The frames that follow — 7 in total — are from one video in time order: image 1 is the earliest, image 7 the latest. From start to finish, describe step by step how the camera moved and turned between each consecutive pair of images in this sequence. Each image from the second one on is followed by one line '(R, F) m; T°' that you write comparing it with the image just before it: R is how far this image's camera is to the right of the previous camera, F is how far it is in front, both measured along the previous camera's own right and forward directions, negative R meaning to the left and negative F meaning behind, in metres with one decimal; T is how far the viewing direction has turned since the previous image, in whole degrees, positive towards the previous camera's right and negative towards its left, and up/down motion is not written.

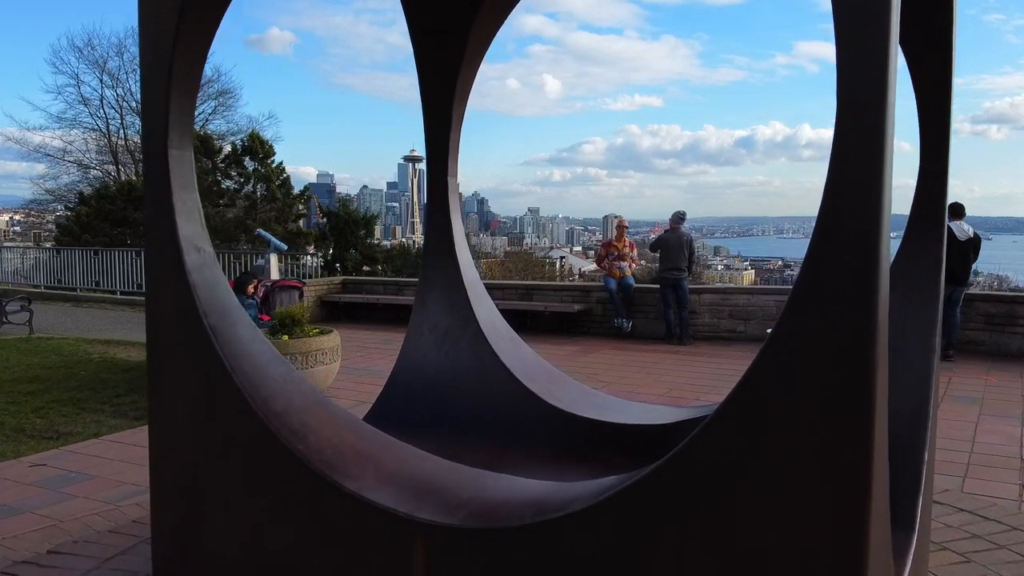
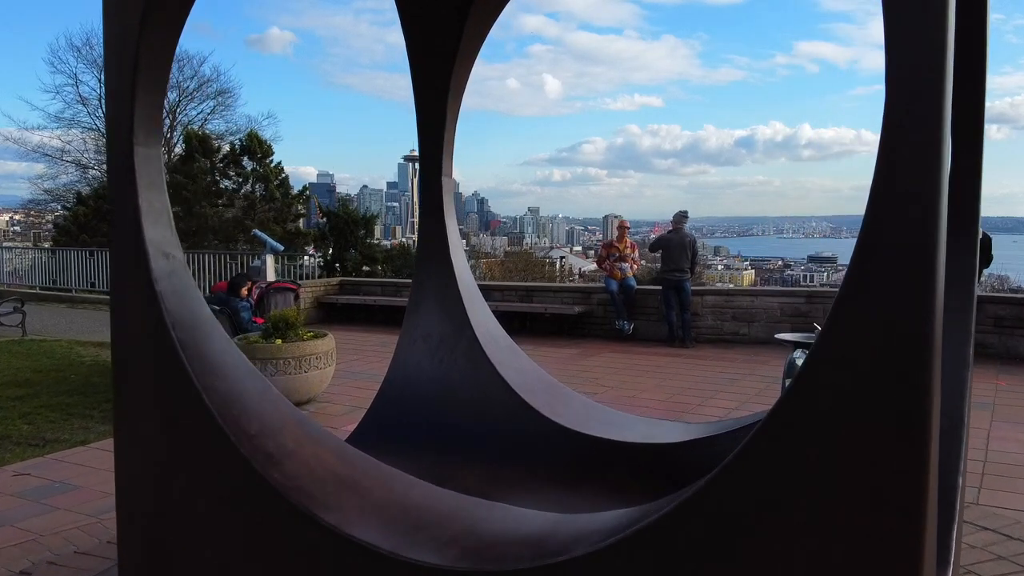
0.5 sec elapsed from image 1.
(0.0, +0.2) m; 0°
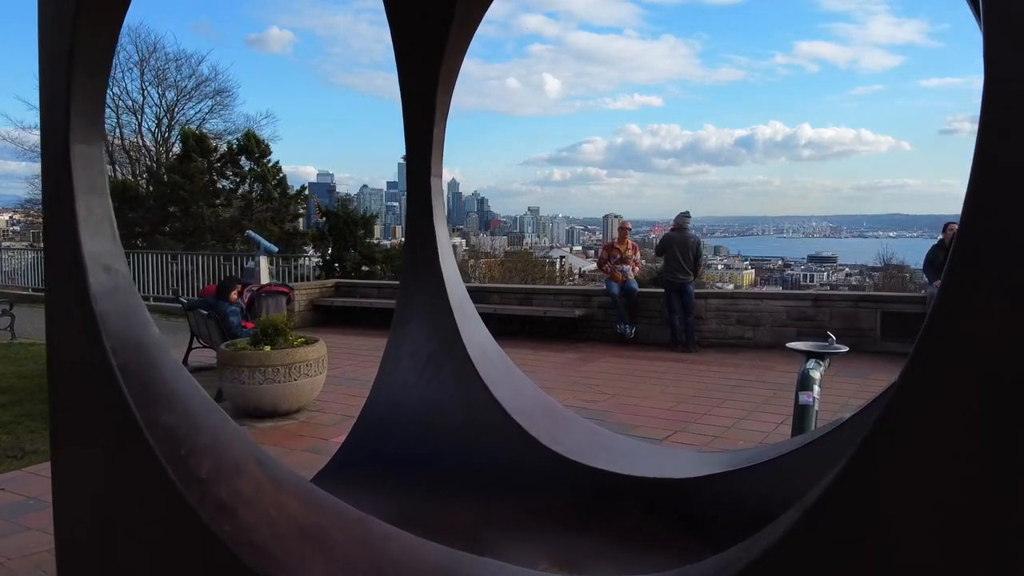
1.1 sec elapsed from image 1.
(0.0, +0.2) m; 0°
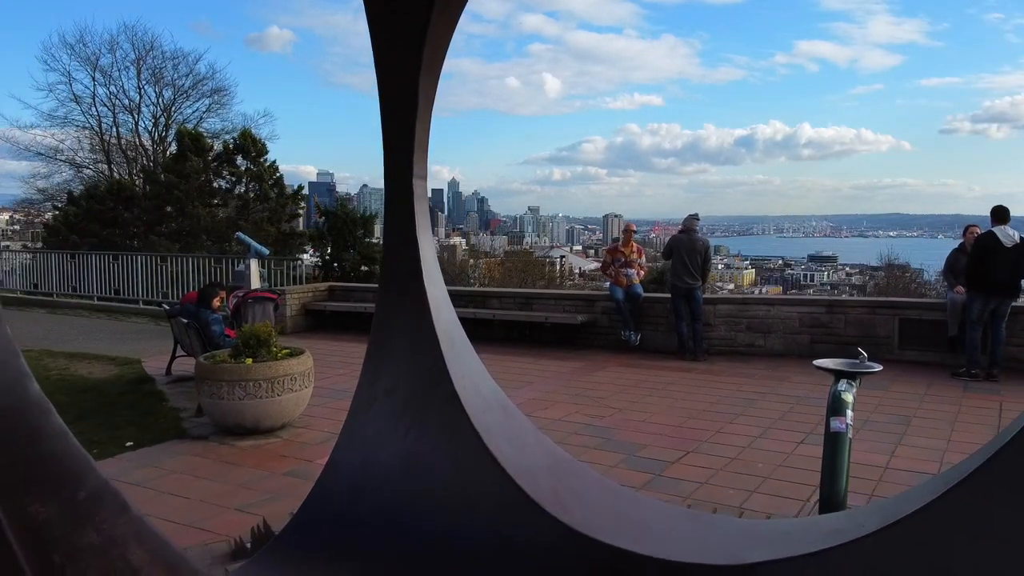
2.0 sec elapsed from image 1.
(0.0, +0.4) m; 0°
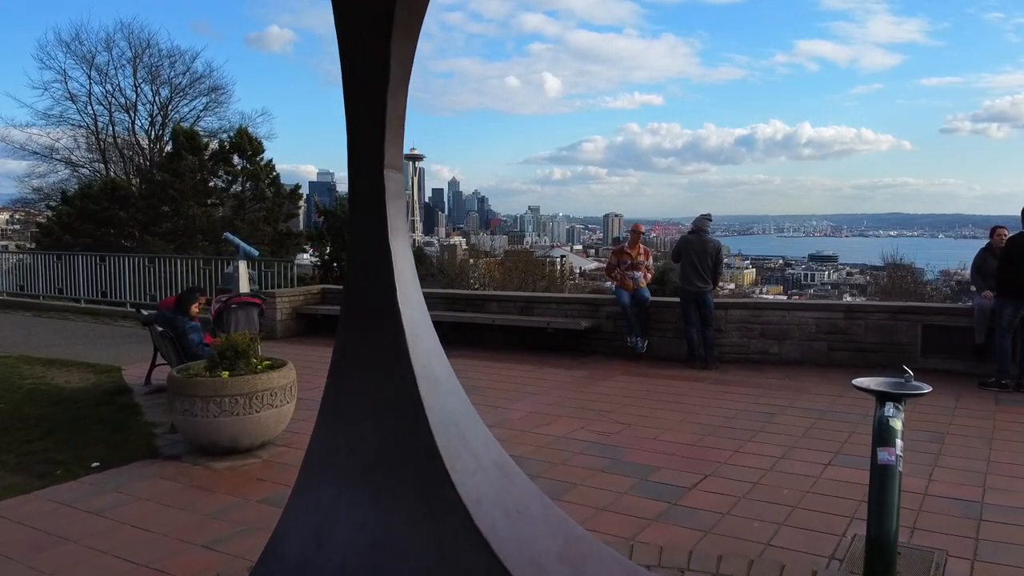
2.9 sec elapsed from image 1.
(0.0, +0.5) m; 0°
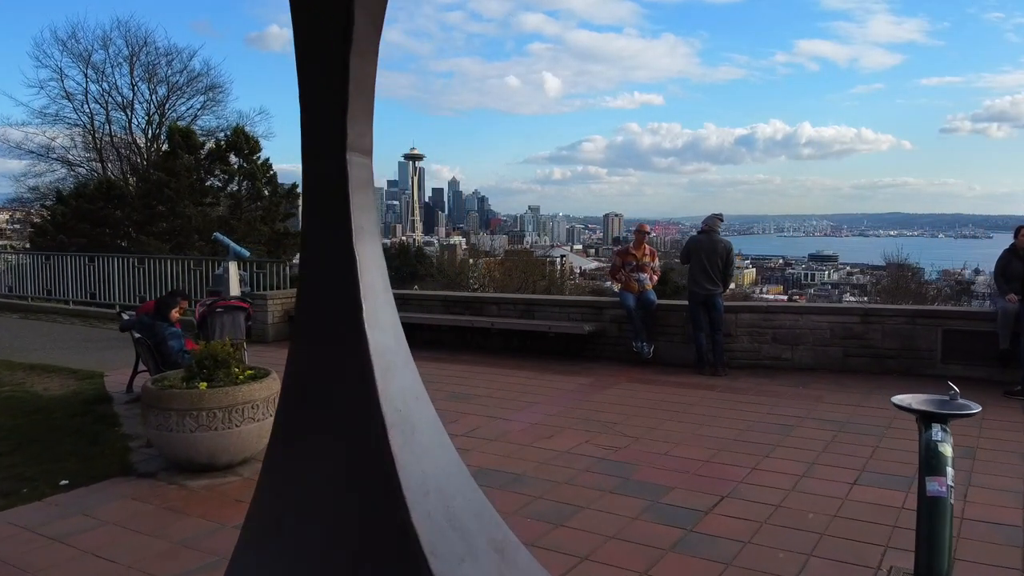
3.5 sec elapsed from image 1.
(0.0, +0.4) m; 0°
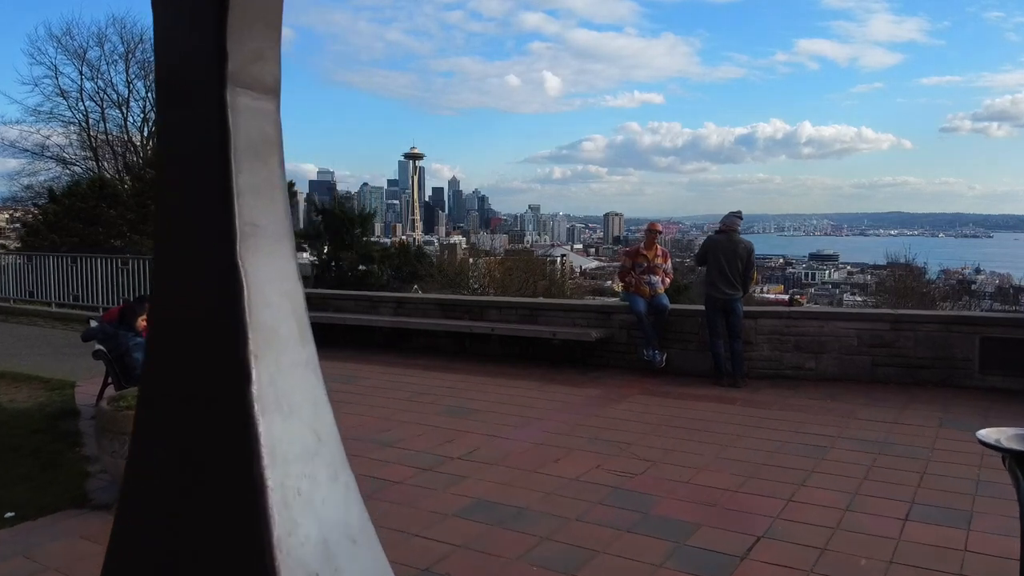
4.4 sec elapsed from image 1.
(0.0, +0.6) m; 0°
